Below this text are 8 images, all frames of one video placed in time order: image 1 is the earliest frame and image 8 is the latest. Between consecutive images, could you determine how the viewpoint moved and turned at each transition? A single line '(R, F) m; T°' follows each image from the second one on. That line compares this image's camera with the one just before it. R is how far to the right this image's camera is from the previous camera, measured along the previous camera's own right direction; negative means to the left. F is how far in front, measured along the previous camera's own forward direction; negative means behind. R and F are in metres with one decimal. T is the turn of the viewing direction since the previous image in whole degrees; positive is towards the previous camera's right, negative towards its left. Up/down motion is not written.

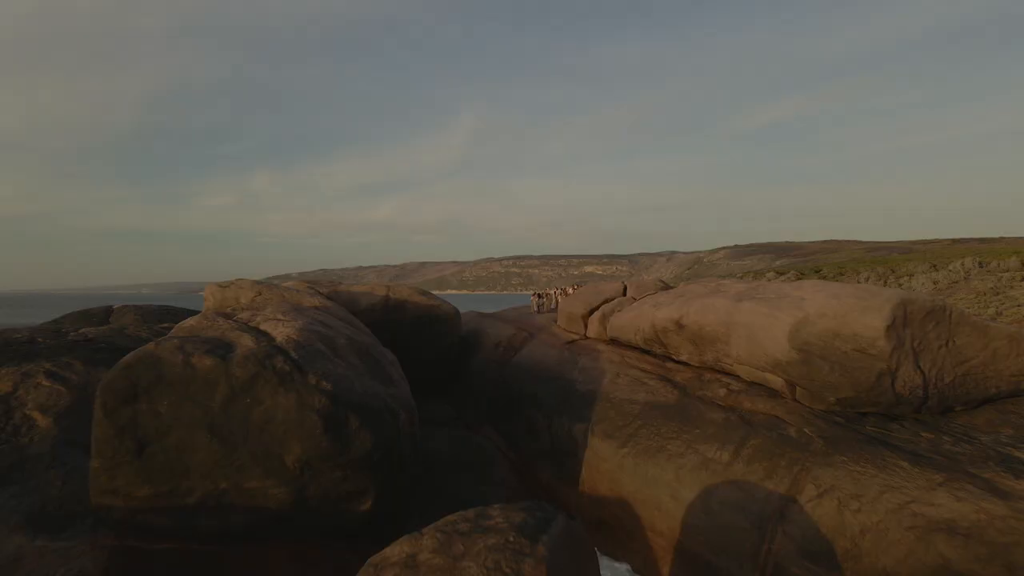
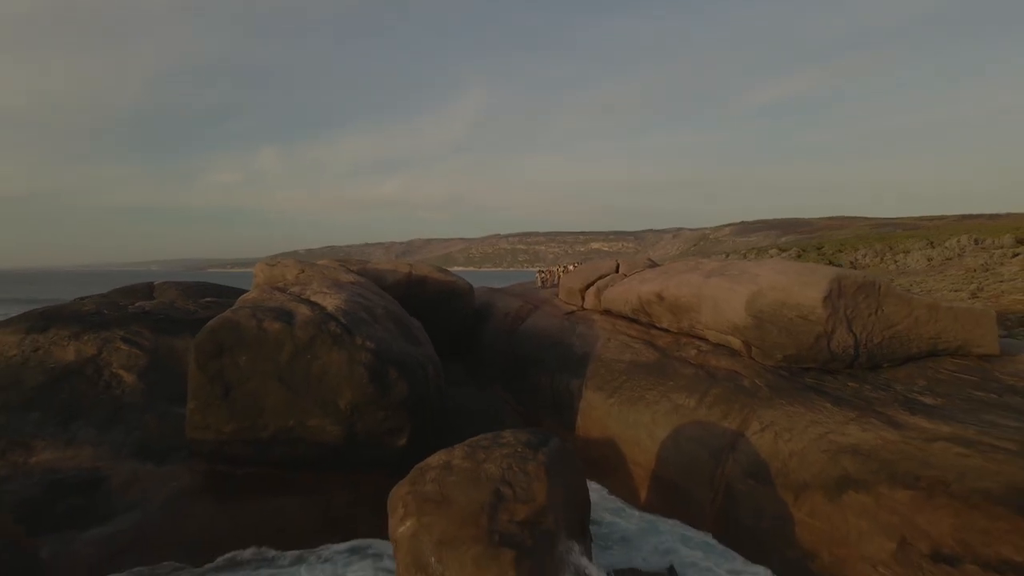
(0.0, -1.4) m; -1°
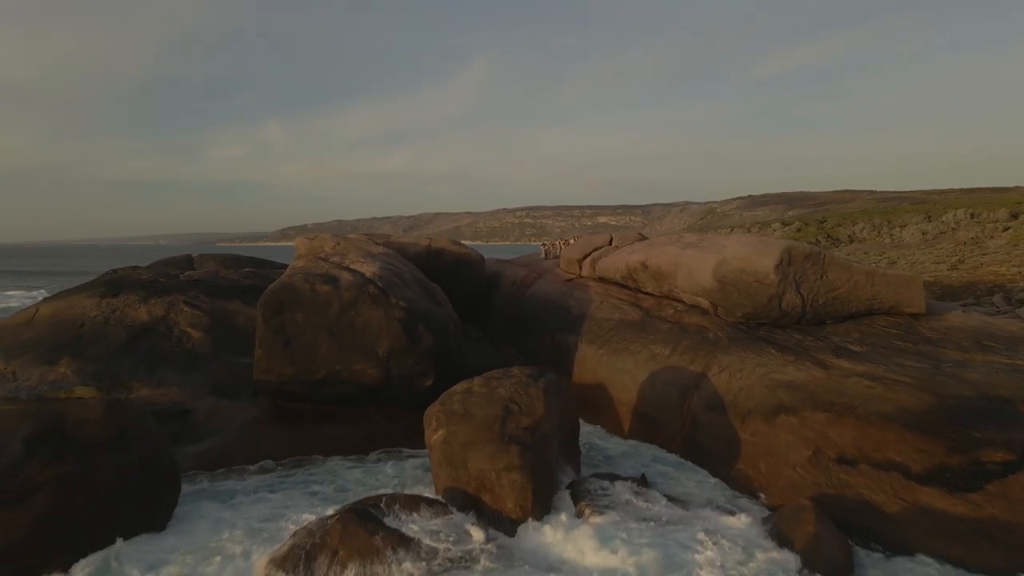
(0.0, -1.6) m; -1°
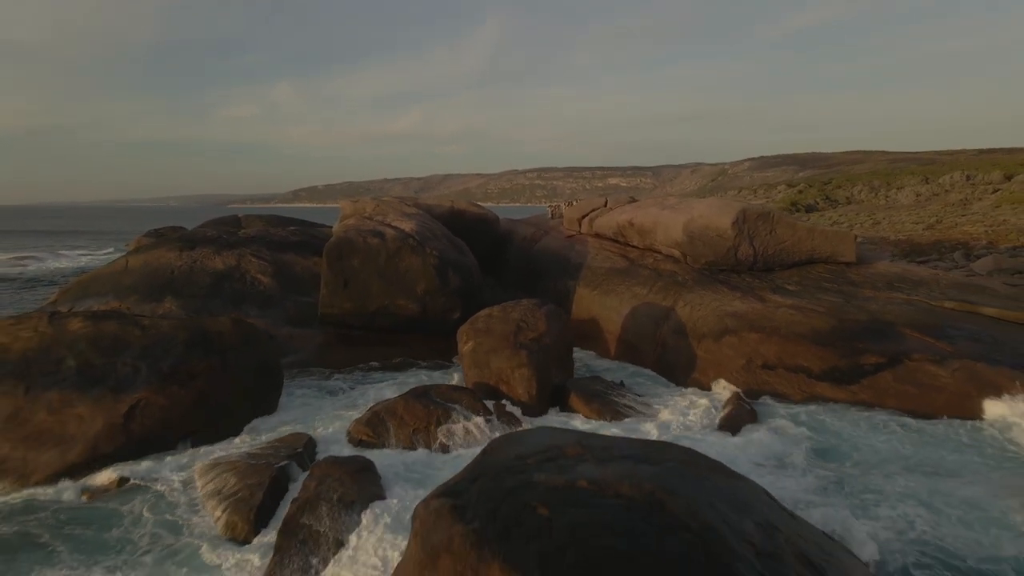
(0.0, -2.4) m; -1°
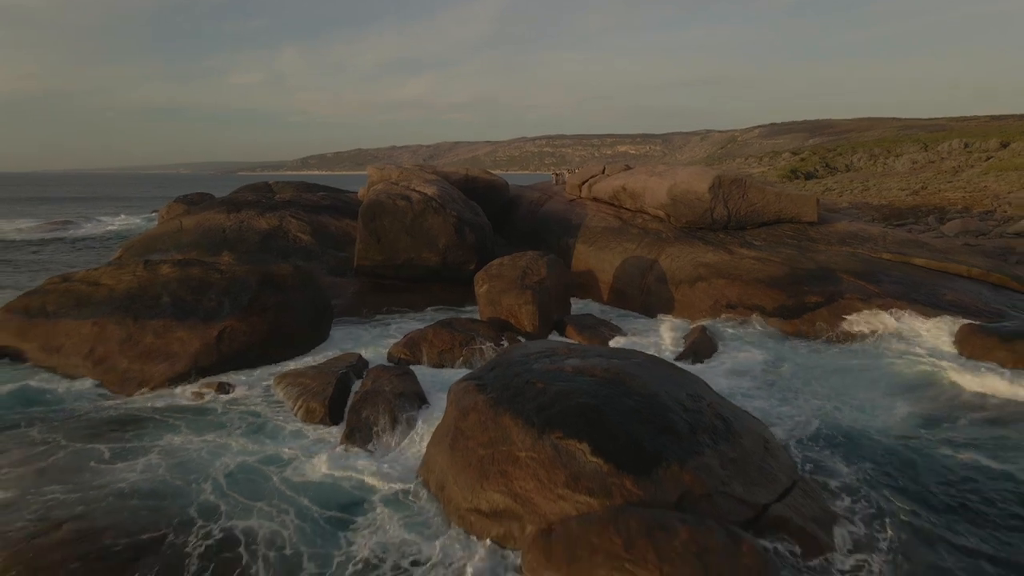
(0.0, -2.0) m; -1°
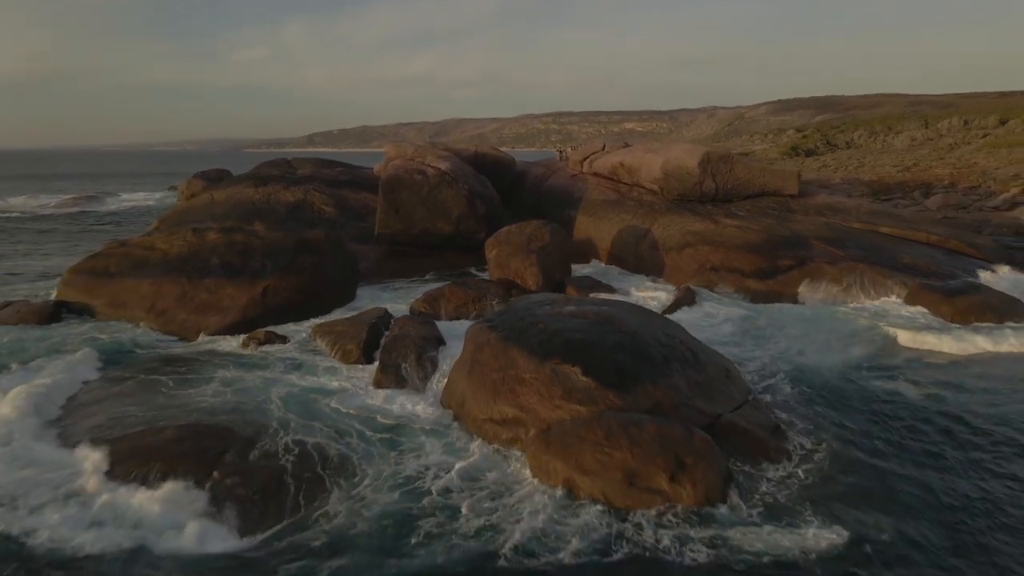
(0.0, -1.4) m; 0°
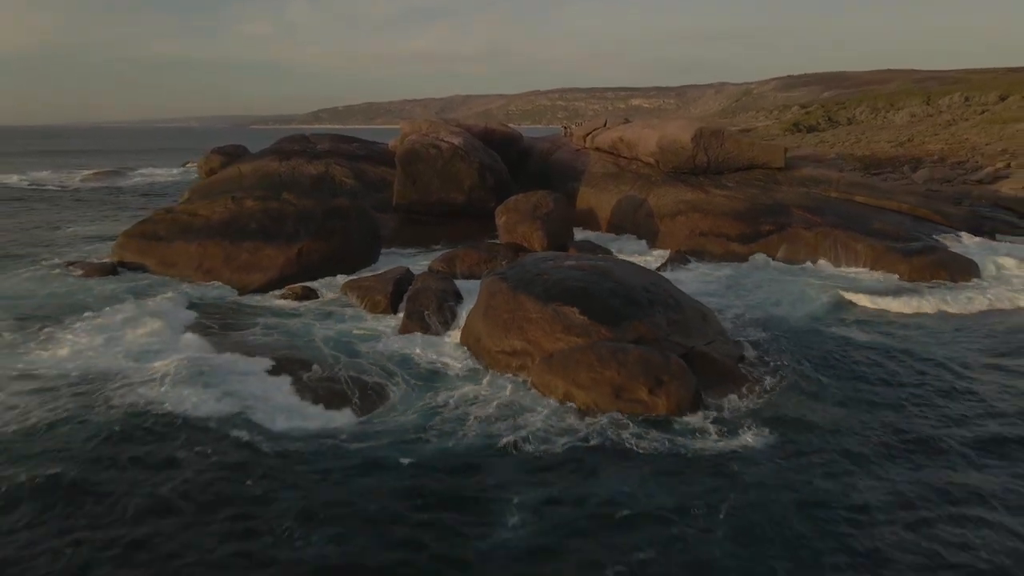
(0.0, -1.4) m; 0°
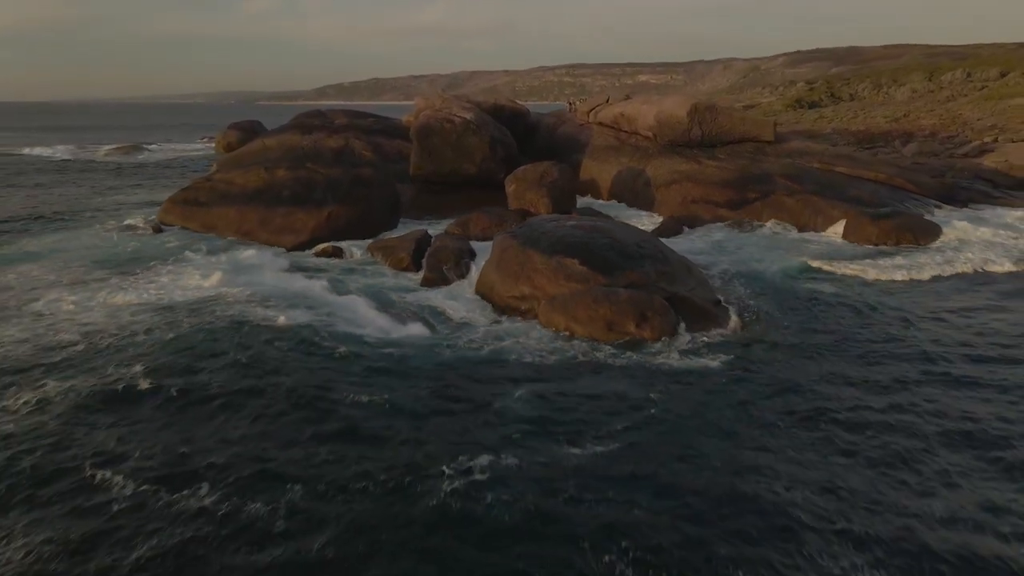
(0.0, -1.4) m; 0°
